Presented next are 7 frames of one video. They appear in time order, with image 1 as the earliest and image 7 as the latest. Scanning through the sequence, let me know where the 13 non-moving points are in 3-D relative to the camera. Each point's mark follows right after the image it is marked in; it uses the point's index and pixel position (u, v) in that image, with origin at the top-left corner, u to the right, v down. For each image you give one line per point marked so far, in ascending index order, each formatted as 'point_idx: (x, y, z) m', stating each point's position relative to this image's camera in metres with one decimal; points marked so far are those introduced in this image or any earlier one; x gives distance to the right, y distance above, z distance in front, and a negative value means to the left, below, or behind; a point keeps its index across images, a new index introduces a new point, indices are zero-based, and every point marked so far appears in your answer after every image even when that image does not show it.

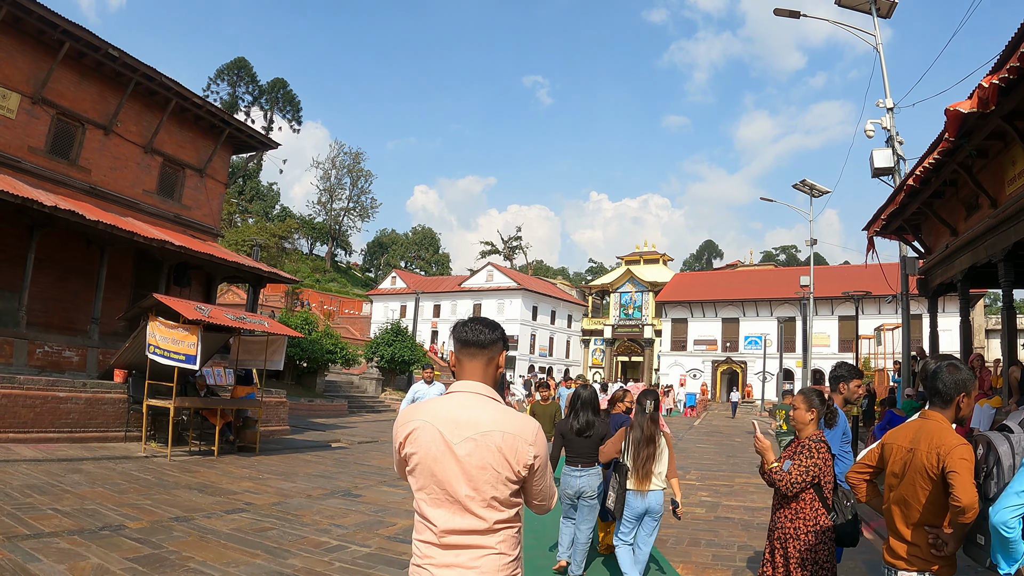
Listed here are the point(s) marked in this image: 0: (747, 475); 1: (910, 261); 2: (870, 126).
0: (+4.6, -3.7, +12.4) m
1: (+8.8, +0.6, +13.9) m
2: (+8.6, +3.9, +15.3) m
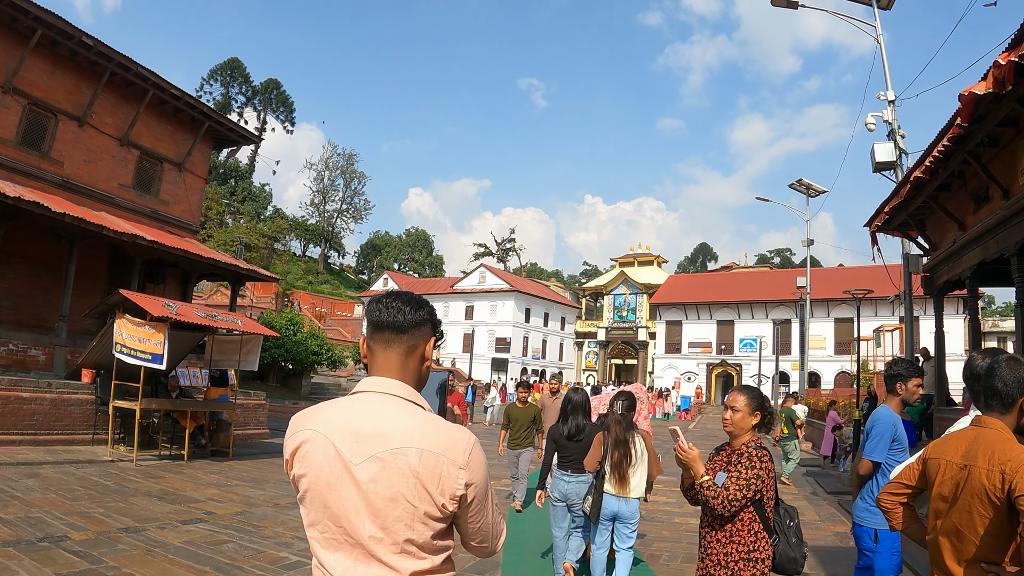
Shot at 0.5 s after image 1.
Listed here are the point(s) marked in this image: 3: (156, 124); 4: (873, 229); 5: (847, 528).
0: (+4.3, -3.7, +11.8) m
1: (+8.5, +0.6, +13.4) m
2: (+8.4, +3.9, +14.7) m
3: (-10.9, +5.0, +19.4) m
4: (+7.2, +1.2, +12.6) m
5: (+4.7, -3.3, +8.8) m
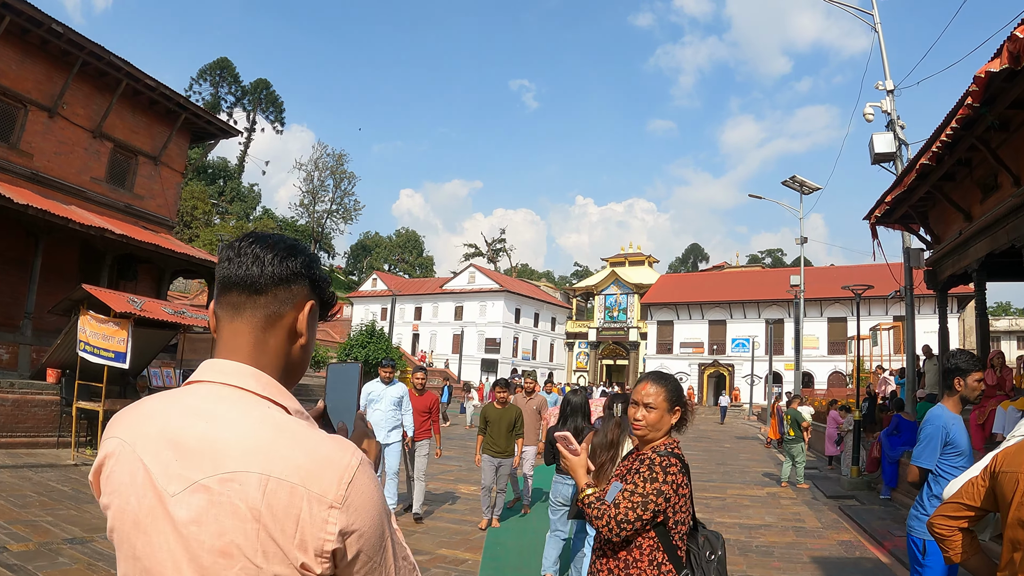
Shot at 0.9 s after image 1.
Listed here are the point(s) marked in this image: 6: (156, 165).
0: (+4.0, -3.6, +11.3) m
1: (+8.2, +0.7, +12.9) m
2: (+8.1, +4.0, +14.3) m
3: (-11.3, +5.1, +18.7) m
4: (+6.9, +1.3, +12.1) m
5: (+4.4, -3.2, +8.3) m
6: (-11.0, +3.8, +19.6) m
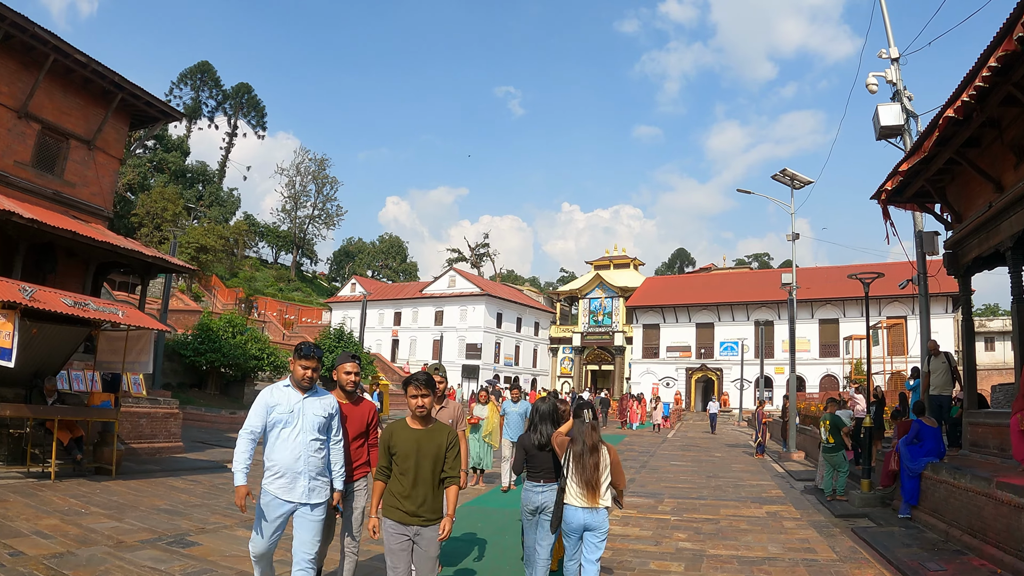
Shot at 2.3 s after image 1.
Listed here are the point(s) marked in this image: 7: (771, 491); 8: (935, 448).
0: (+3.4, -3.3, +9.8) m
1: (+7.5, +0.9, +11.5) m
2: (+7.3, +4.2, +12.9) m
3: (-12.1, +5.2, +17.0) m
4: (+6.3, +1.5, +10.7) m
5: (+3.9, -3.0, +6.7) m
6: (-11.8, +3.9, +17.8) m
7: (+4.8, -3.8, +11.8) m
8: (+6.0, -2.3, +9.0) m
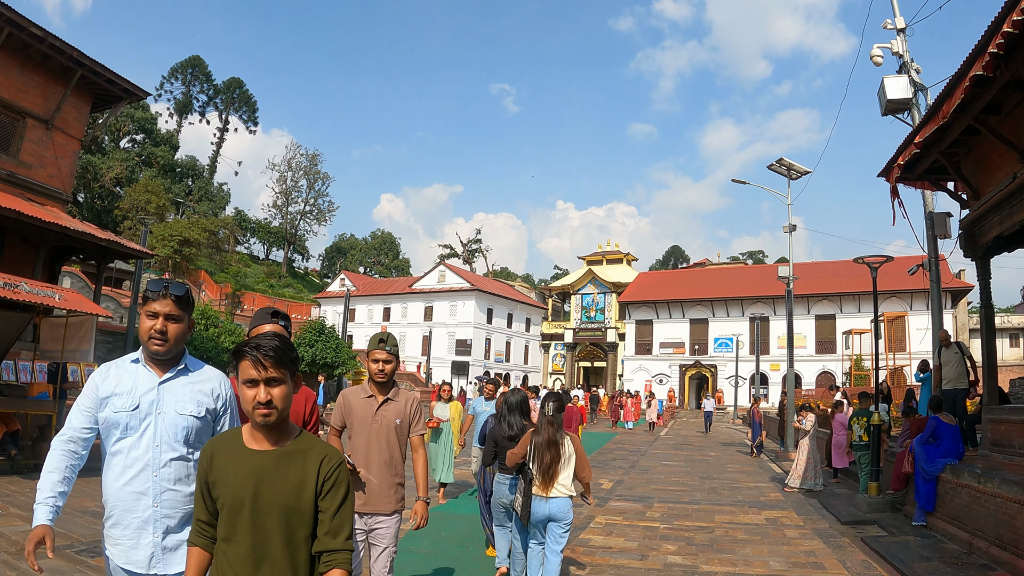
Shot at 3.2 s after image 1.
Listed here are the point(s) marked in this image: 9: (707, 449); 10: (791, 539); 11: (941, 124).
0: (+3.0, -3.1, +8.9) m
1: (+7.1, +1.2, +10.6) m
2: (+7.0, +4.5, +12.0) m
3: (-12.5, +5.5, +15.9) m
4: (+5.9, +1.7, +9.8) m
5: (+3.5, -2.8, +5.8) m
6: (-12.2, +4.2, +16.7) m
7: (+4.4, -3.6, +10.9) m
8: (+5.6, -2.0, +8.1) m
9: (+5.6, -4.6, +18.2) m
10: (+3.3, -2.9, +7.4) m
11: (+5.6, +2.1, +8.2) m
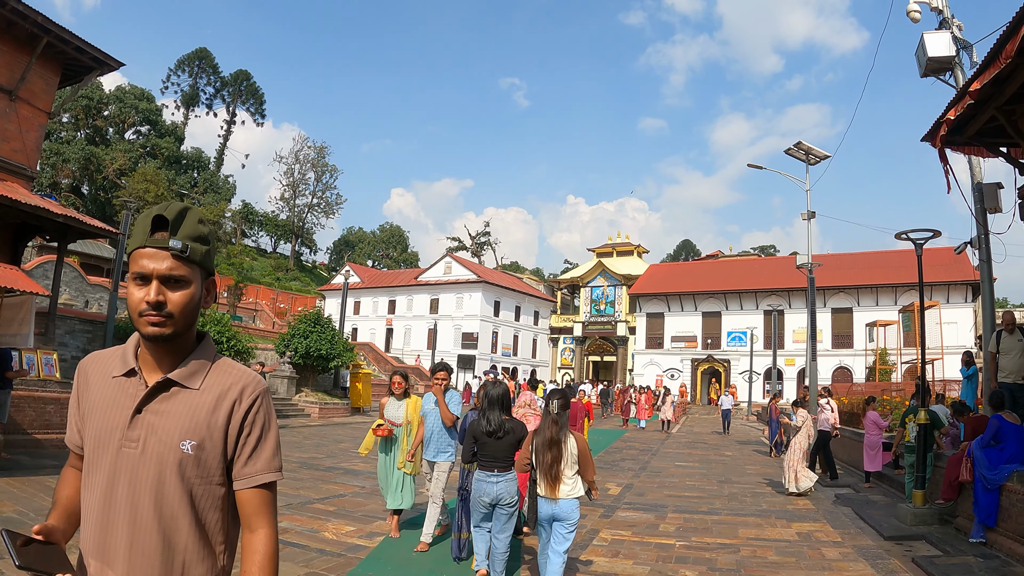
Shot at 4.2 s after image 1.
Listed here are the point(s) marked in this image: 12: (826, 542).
0: (+2.9, -2.8, +7.7) m
1: (+7.1, +1.4, +9.3) m
2: (+6.9, +4.7, +10.7) m
3: (-12.5, +5.8, +14.9) m
4: (+5.8, +2.0, +8.5) m
5: (+3.4, -2.5, +4.7) m
6: (-12.2, +4.5, +15.7) m
7: (+4.4, -3.3, +9.8) m
8: (+5.5, -1.8, +6.9) m
9: (+5.7, -4.3, +17.1) m
10: (+3.2, -2.7, +6.3) m
11: (+5.5, +2.4, +7.0) m
12: (+3.6, -2.9, +7.2) m
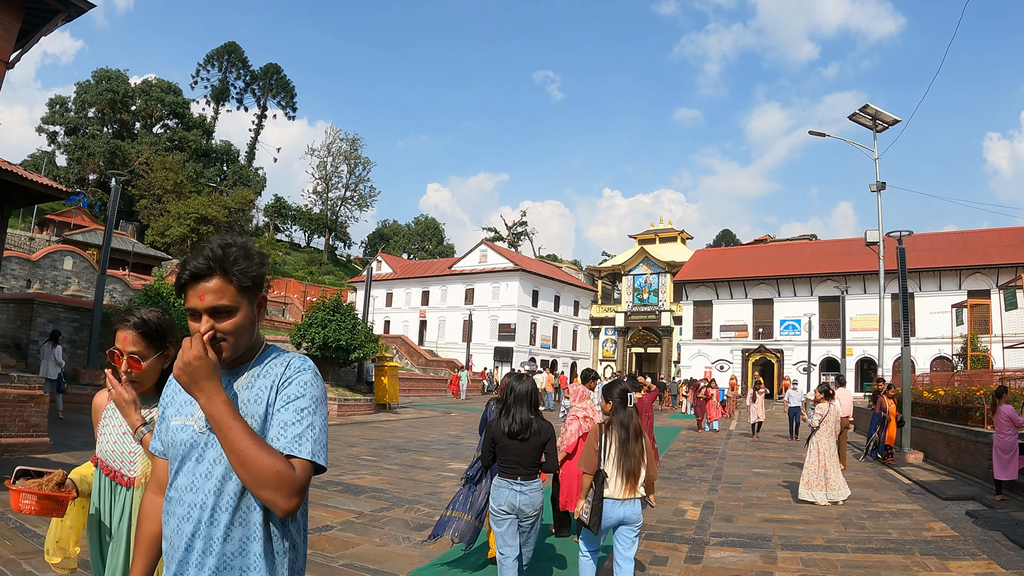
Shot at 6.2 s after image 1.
0: (+3.3, -2.4, +5.4) m
1: (+7.5, +2.0, +6.8) m
2: (+7.4, +5.3, +8.2) m
3: (-11.8, +6.1, +13.5) m
4: (+6.2, +2.5, +6.1) m
5: (+3.6, -2.1, +2.4) m
6: (-11.4, +4.8, +14.3) m
7: (+4.9, -2.8, +7.4) m
8: (+5.9, -1.3, +4.5) m
9: (+6.7, -3.7, +14.6) m
10: (+3.5, -2.2, +4.0) m
11: (+5.7, +2.9, +4.5) m
12: (+4.0, -2.4, +4.9) m
